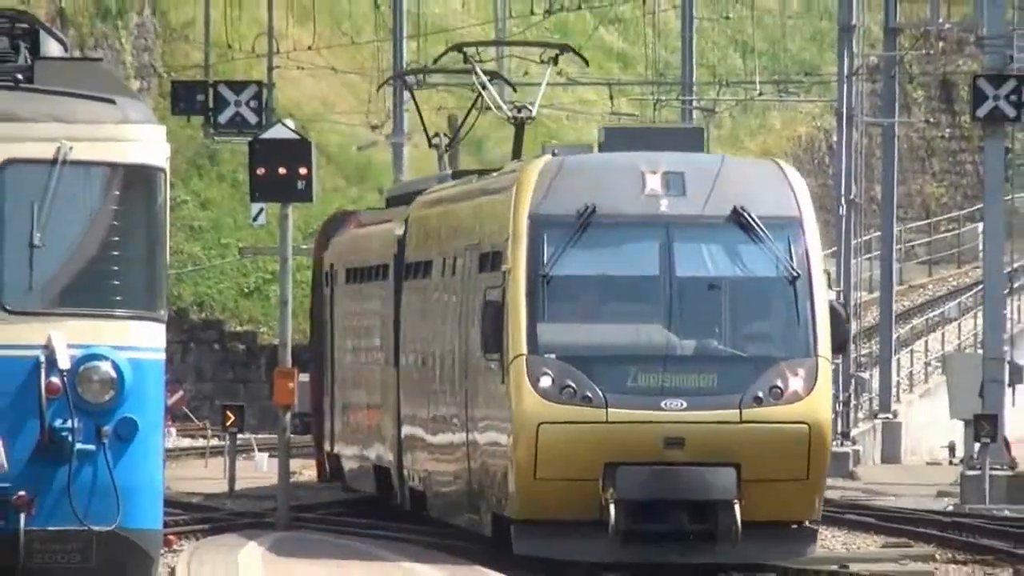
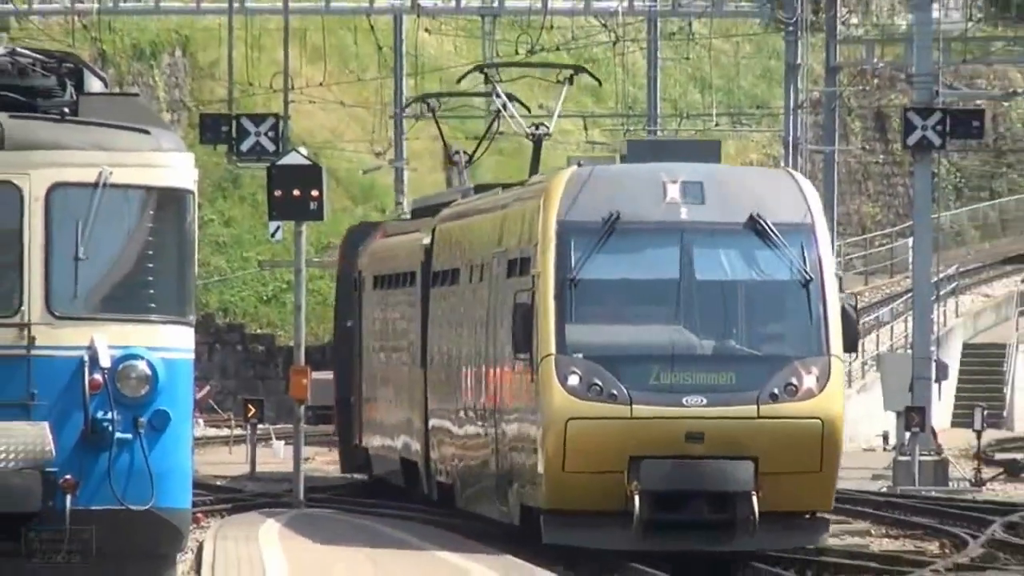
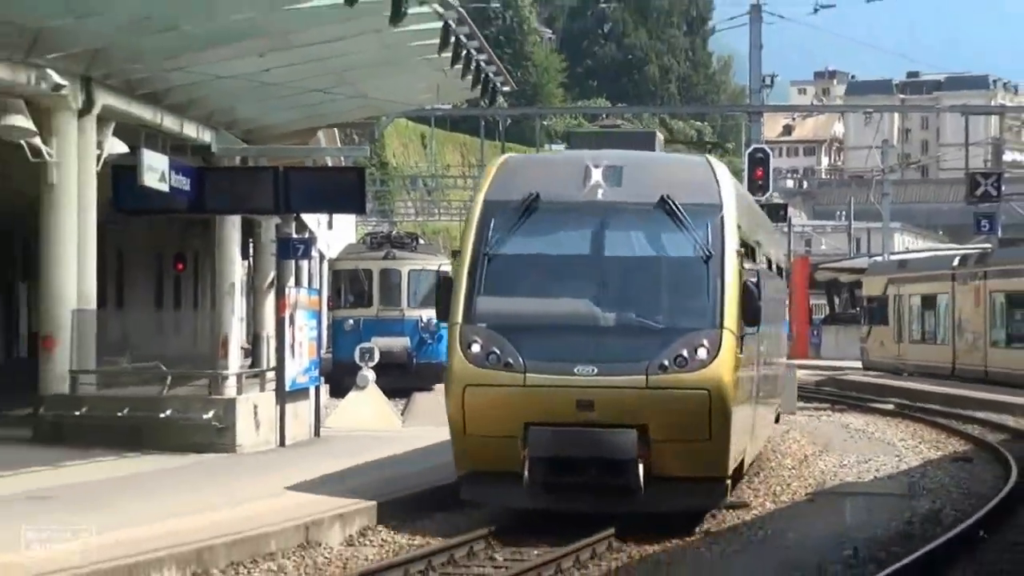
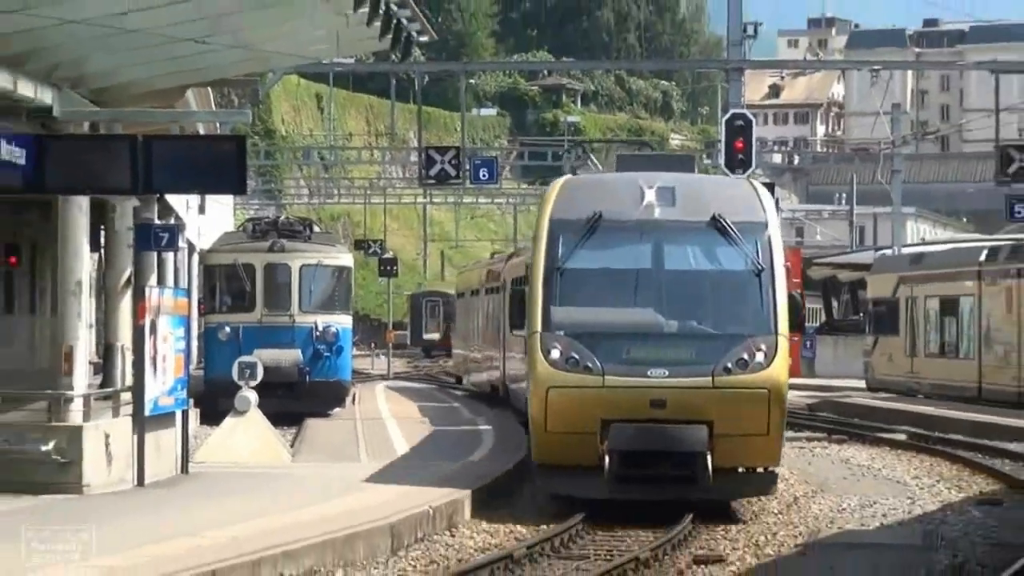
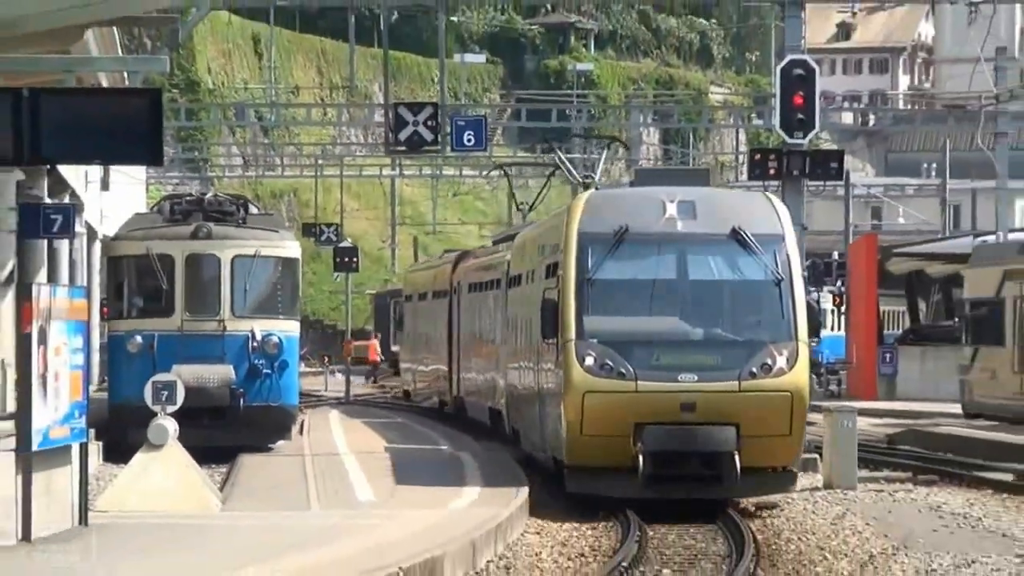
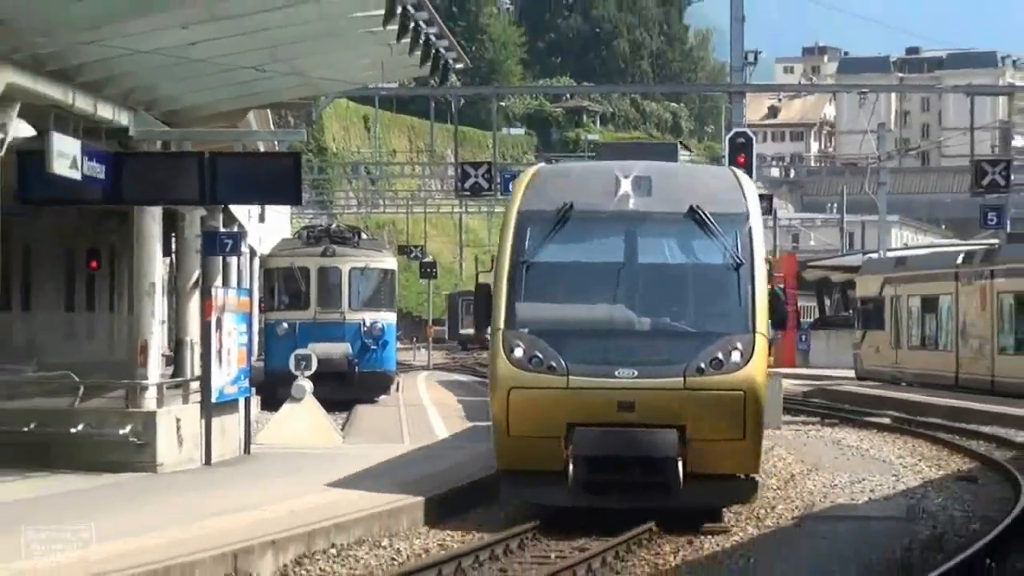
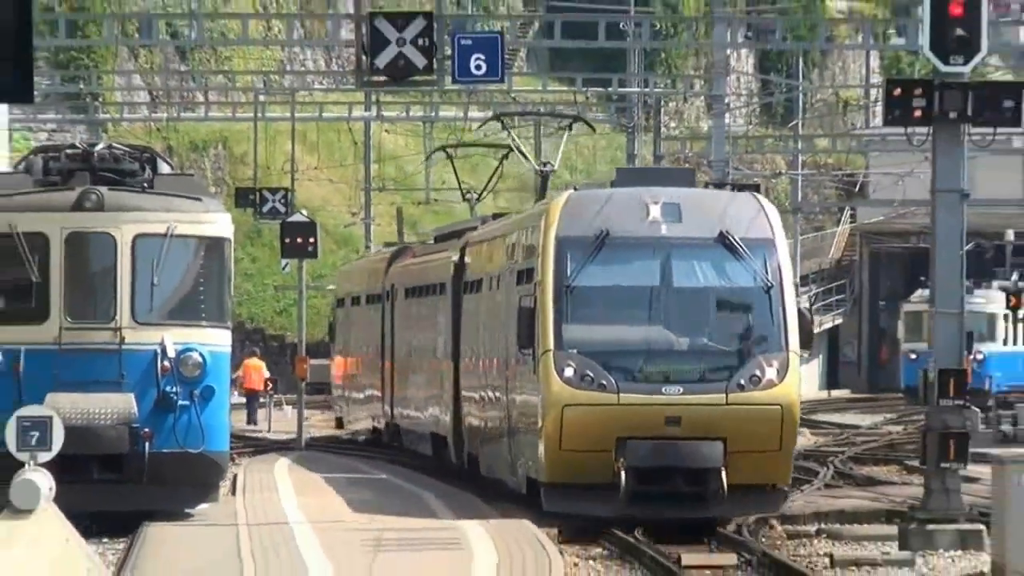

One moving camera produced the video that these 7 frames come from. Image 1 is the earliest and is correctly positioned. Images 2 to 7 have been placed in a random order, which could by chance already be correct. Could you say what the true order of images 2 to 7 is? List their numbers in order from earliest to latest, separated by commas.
2, 7, 5, 4, 6, 3
